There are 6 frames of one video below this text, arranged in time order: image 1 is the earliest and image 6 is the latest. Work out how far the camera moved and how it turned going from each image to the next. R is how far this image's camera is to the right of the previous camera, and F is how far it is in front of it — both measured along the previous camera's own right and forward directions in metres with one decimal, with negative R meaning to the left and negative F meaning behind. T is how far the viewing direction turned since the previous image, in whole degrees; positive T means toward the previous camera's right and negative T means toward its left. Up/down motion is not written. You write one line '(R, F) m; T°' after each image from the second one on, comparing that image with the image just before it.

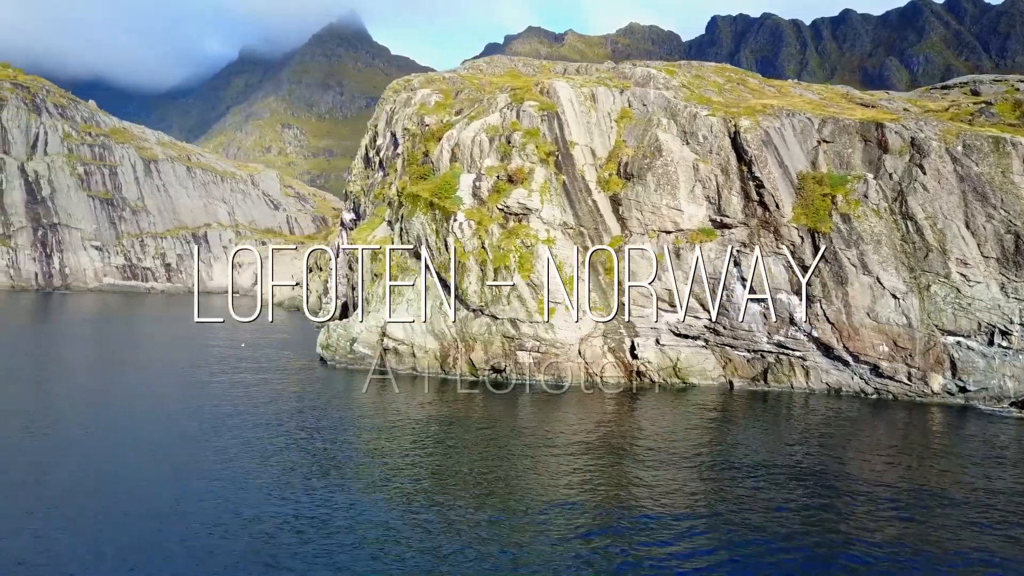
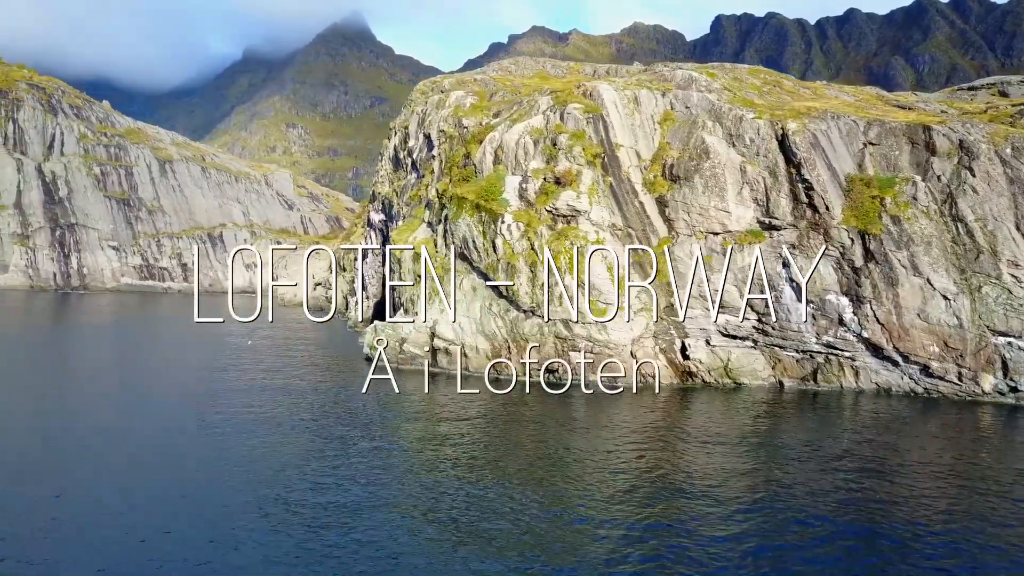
(-4.5, -0.9) m; 0°
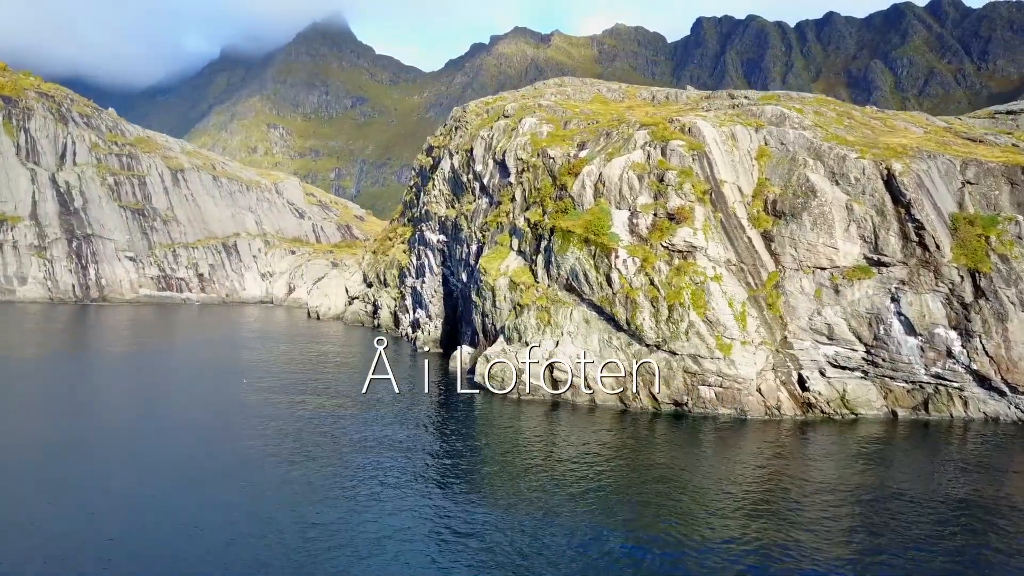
(-13.8, -2.5) m; +1°
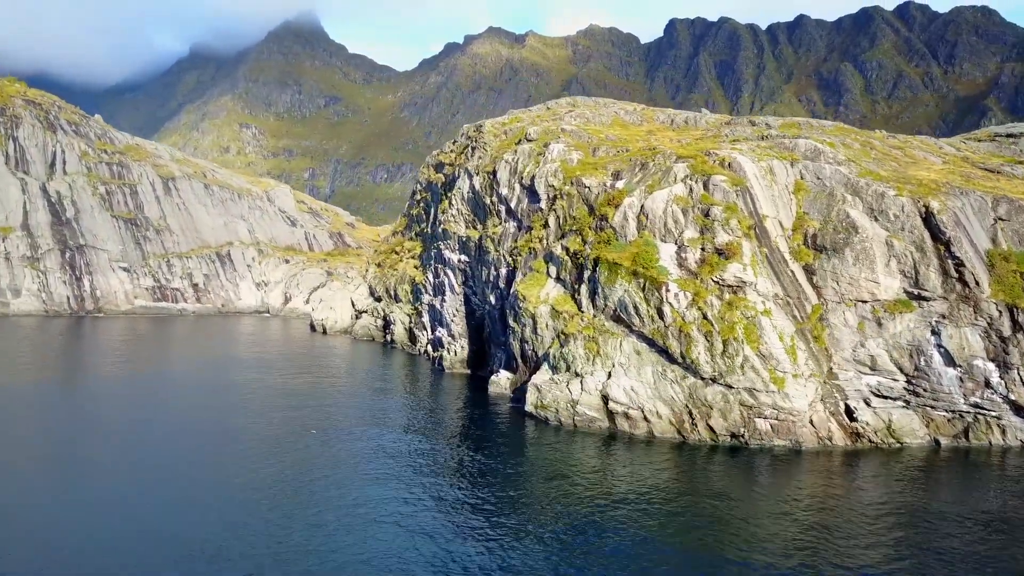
(-8.2, -1.8) m; +2°
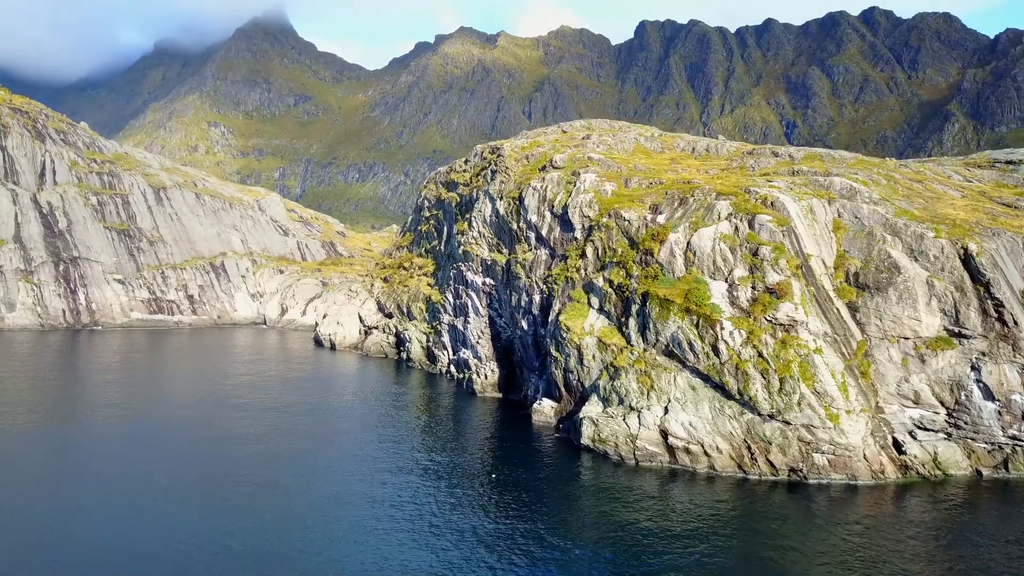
(-9.6, -2.3) m; +2°
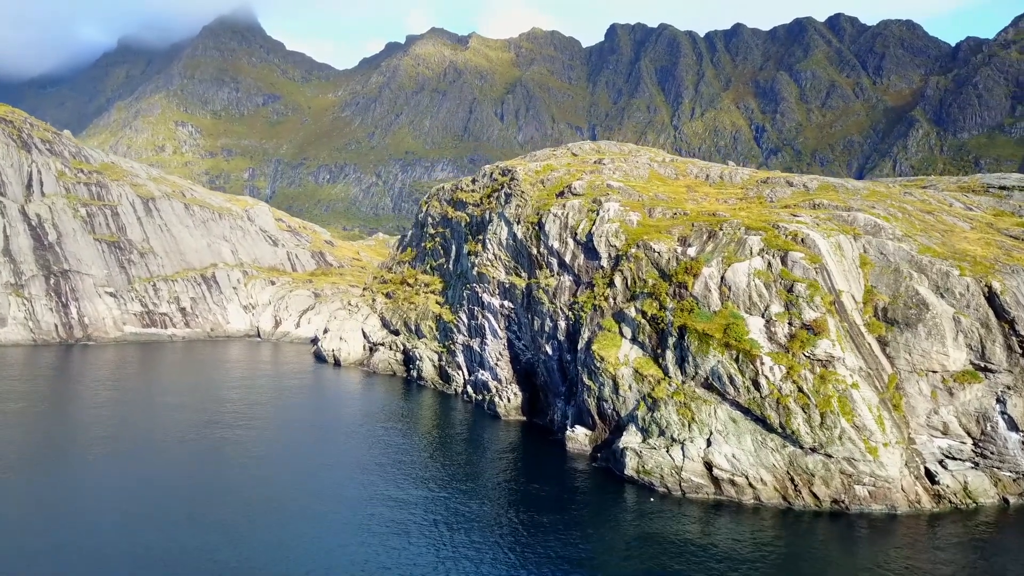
(-8.6, -2.2) m; +2°
